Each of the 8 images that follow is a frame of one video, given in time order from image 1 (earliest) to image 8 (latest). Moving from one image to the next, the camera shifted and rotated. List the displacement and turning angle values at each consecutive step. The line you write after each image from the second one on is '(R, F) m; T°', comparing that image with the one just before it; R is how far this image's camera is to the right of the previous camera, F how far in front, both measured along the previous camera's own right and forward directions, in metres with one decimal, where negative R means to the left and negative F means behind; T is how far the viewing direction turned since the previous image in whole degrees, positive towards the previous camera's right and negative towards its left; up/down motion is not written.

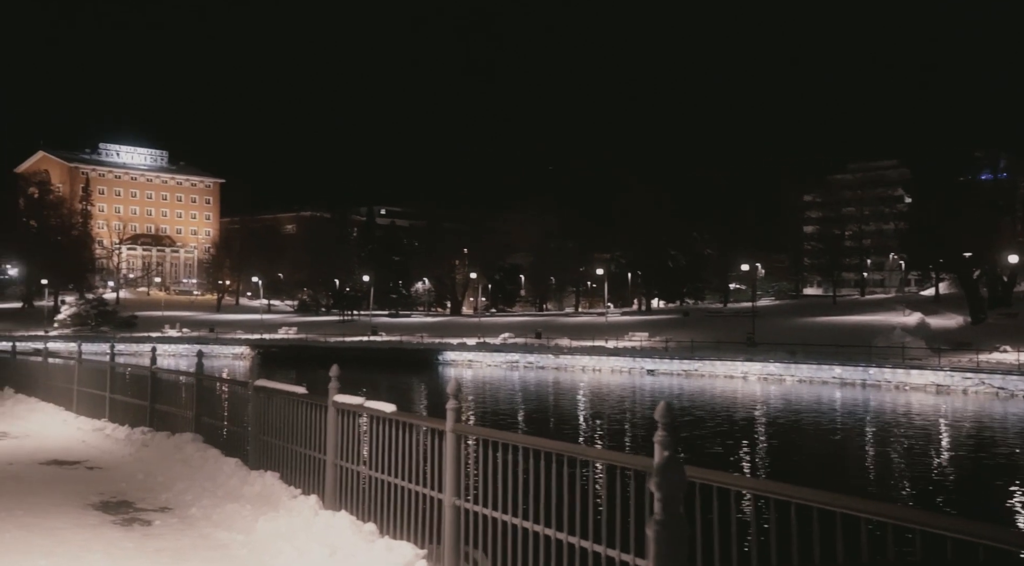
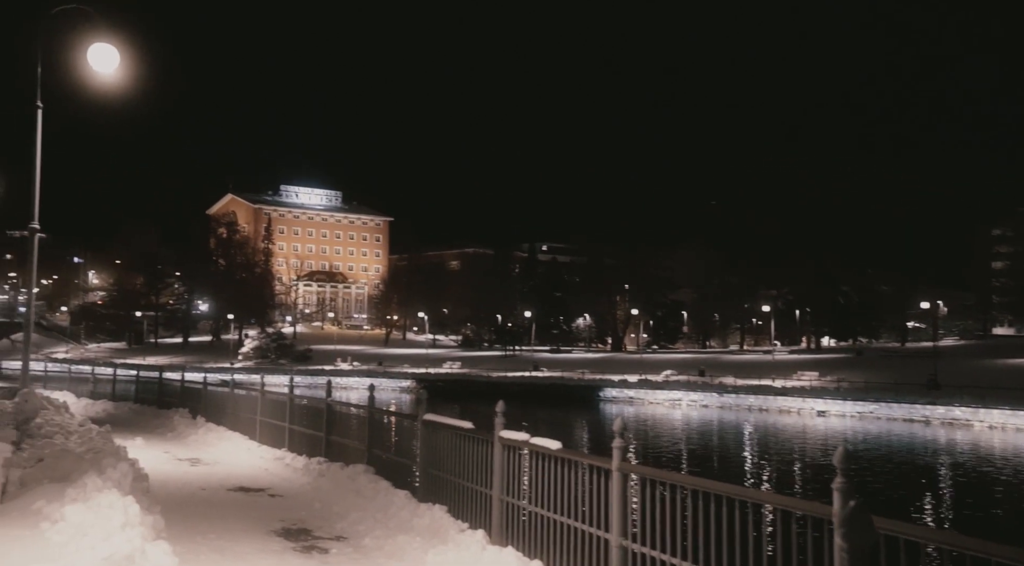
(-0.8, -0.1) m; -8°
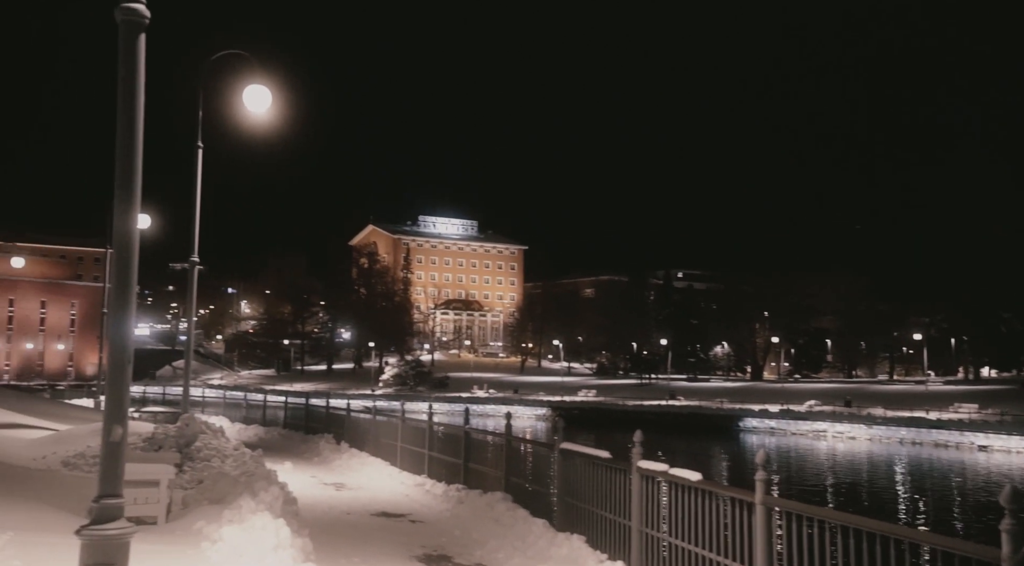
(-0.6, 0.0) m; -7°
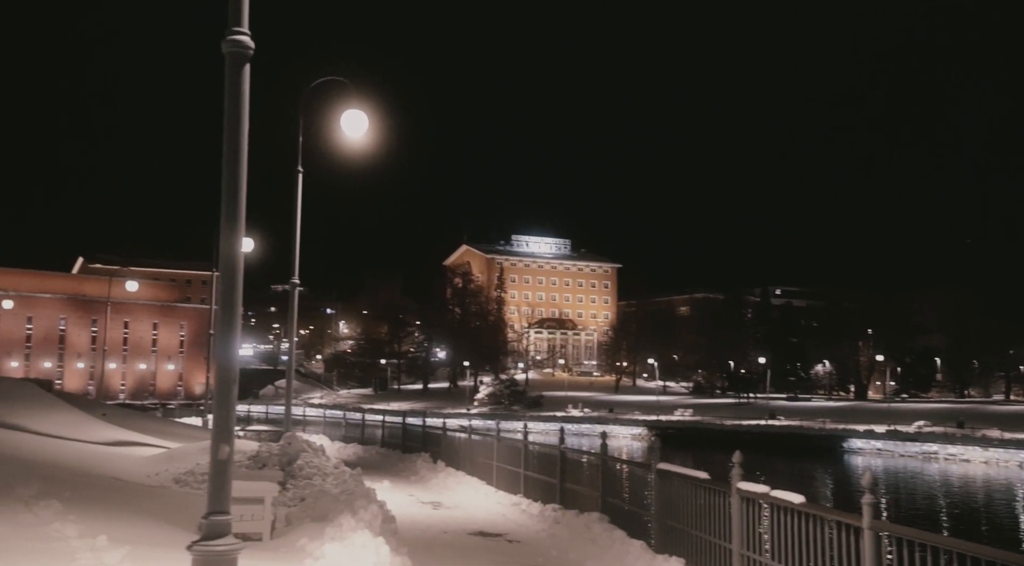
(-0.3, 0.0) m; -5°
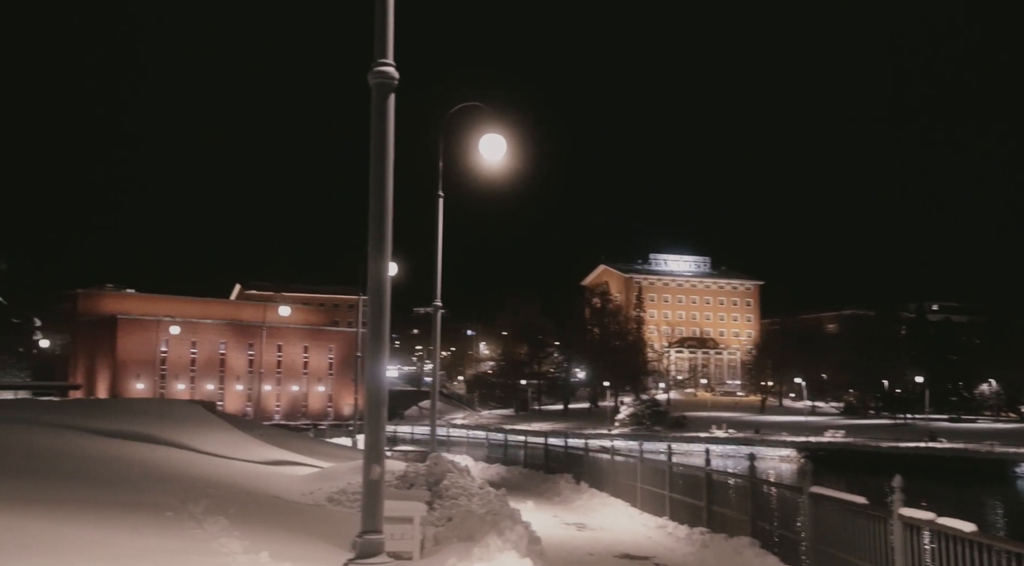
(-0.6, 0.0) m; -7°
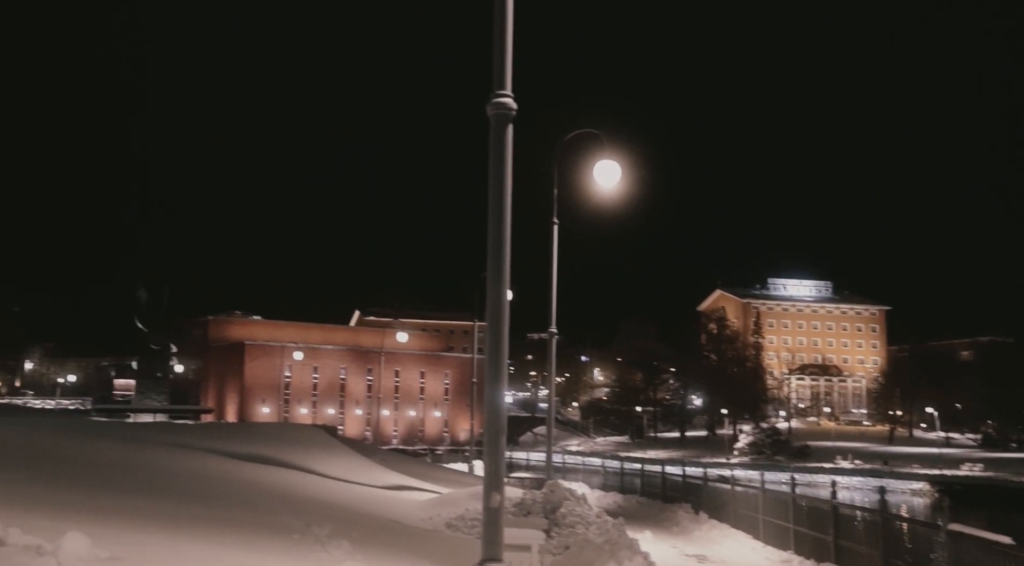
(-0.6, 0.0) m; -6°
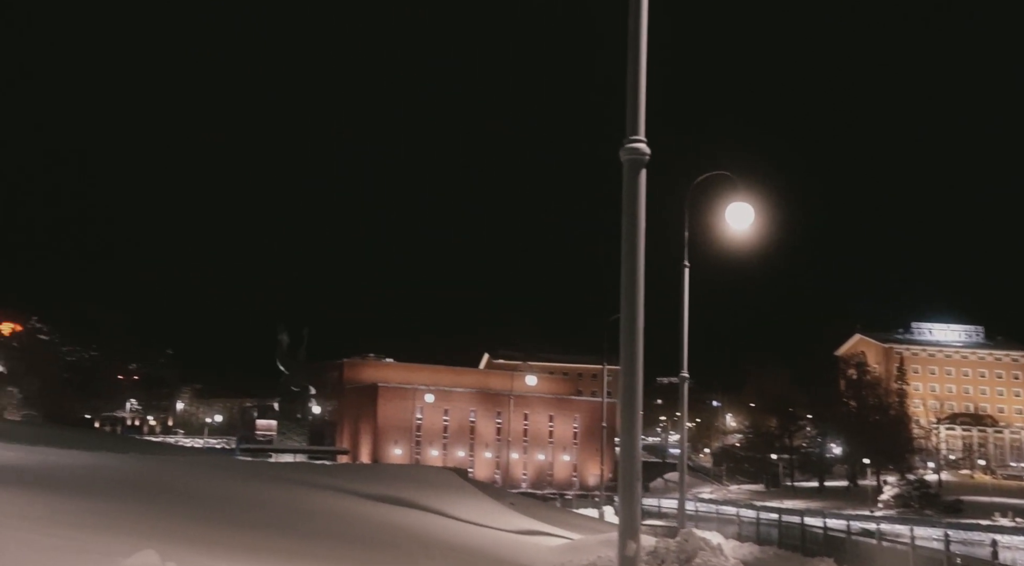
(-0.7, 0.0) m; -6°
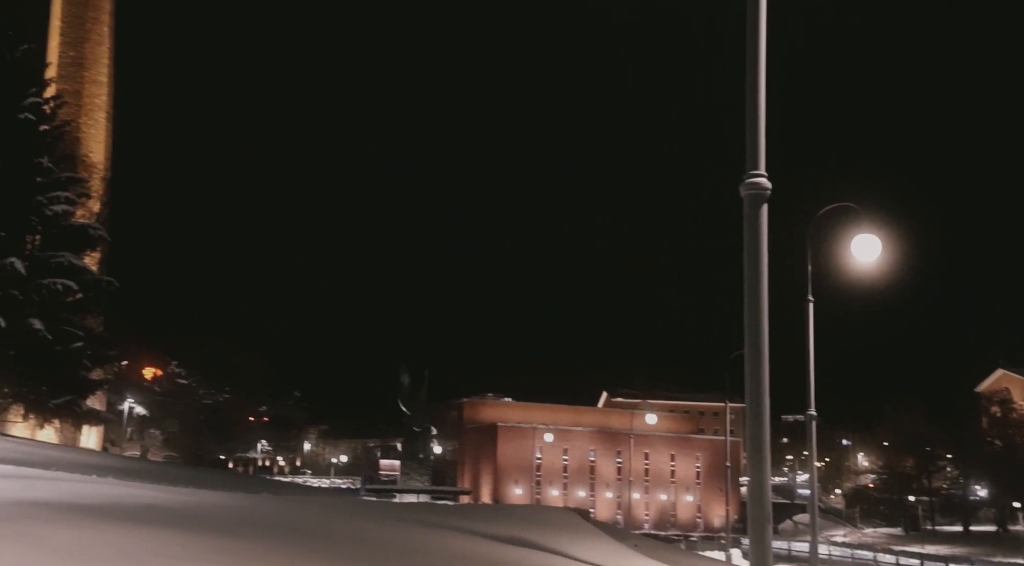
(-0.5, 0.0) m; -6°
